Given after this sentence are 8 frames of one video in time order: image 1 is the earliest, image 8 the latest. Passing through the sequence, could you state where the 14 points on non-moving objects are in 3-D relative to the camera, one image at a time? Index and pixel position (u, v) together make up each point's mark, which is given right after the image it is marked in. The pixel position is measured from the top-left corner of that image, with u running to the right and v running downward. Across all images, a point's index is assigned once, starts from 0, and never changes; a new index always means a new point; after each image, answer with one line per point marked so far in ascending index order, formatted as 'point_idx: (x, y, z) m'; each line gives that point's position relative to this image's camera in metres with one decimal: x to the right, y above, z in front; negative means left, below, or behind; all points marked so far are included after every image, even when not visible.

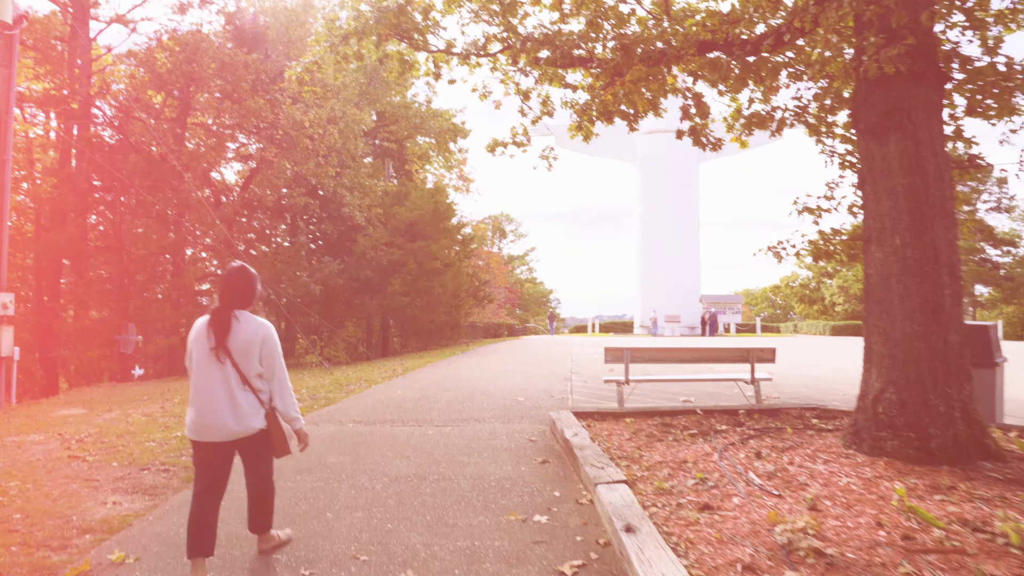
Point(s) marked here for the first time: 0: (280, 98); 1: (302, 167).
0: (-5.6, +4.6, +17.1) m
1: (-5.2, +3.0, +17.4) m
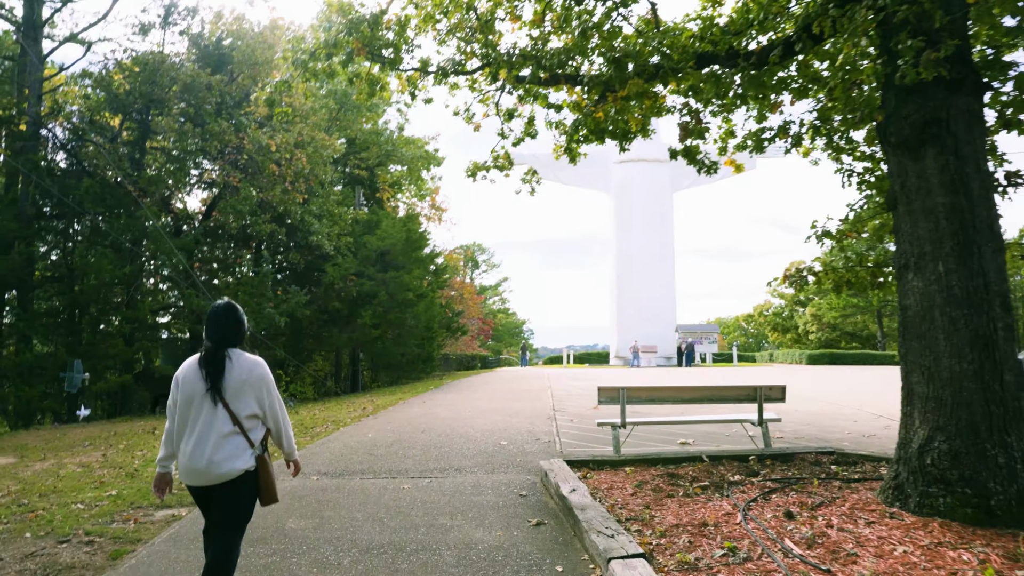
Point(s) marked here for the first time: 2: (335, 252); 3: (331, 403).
0: (-6.2, +3.9, +16.4) m
1: (-5.7, +2.2, +16.6) m
2: (-4.8, +1.0, +19.2) m
3: (-4.1, -2.6, +15.8) m
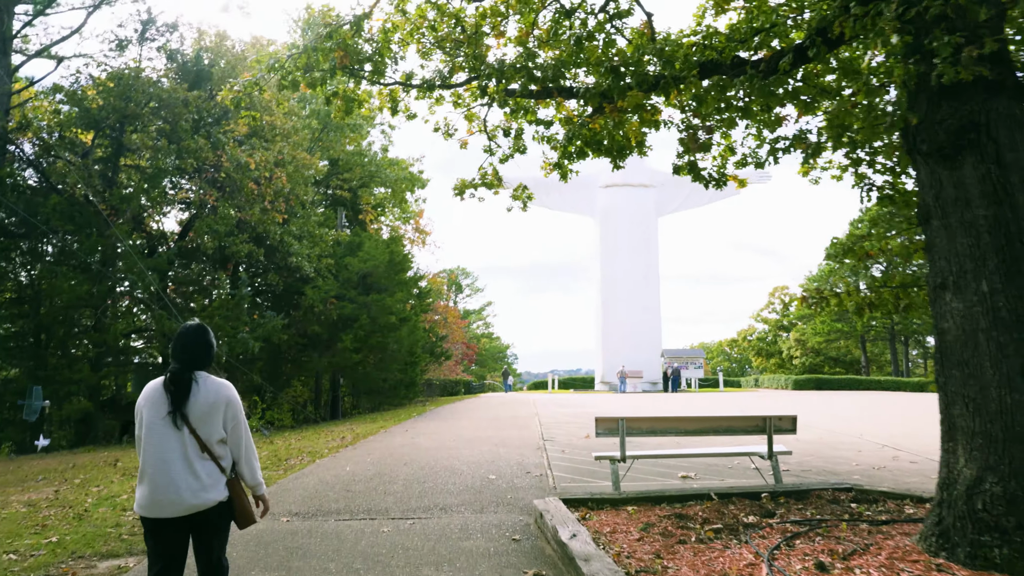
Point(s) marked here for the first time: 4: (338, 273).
0: (-6.5, +3.3, +15.9) m
1: (-6.1, +1.7, +16.1) m
2: (-5.2, +0.4, +18.7) m
3: (-4.4, -3.1, +15.2) m
4: (-4.9, +0.4, +19.7) m
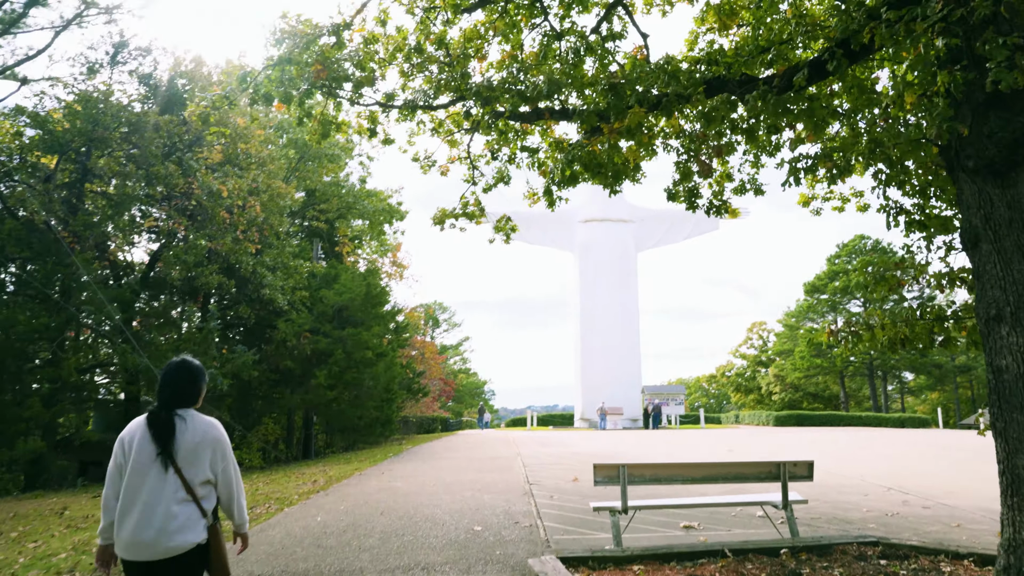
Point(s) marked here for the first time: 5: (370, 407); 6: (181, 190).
0: (-6.9, +2.6, +15.3) m
1: (-6.4, +1.0, +15.4) m
2: (-5.7, -0.5, +18.0) m
3: (-4.7, -3.8, +14.3) m
4: (-5.4, -0.5, +19.0) m
5: (-3.8, -3.1, +18.8) m
6: (-7.1, +2.1, +15.0) m
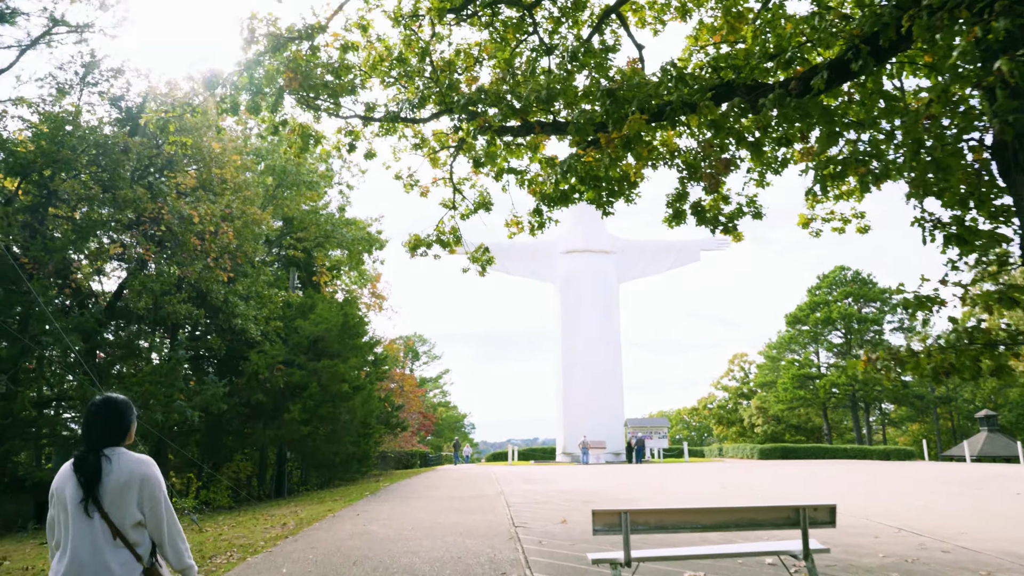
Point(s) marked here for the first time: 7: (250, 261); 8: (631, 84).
0: (-7.2, +2.0, +14.6) m
1: (-6.8, +0.4, +14.7) m
2: (-6.1, -1.2, +17.2) m
3: (-5.1, -4.3, +13.5) m
4: (-5.8, -1.3, +18.3) m
5: (-4.2, -3.9, +18.0) m
6: (-7.4, +1.5, +14.4) m
7: (-6.2, +0.6, +16.8) m
8: (+0.9, +1.6, +5.6) m
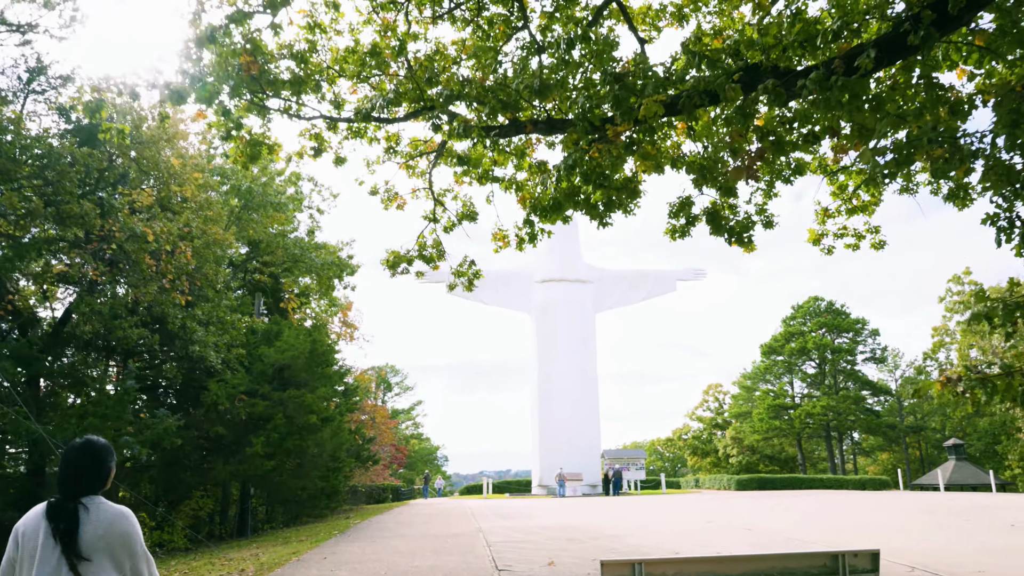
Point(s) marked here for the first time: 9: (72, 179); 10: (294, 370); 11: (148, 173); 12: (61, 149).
0: (-7.6, +1.6, +13.7) m
1: (-7.2, -0.1, +13.7) m
2: (-6.6, -1.8, +16.2) m
3: (-5.4, -4.7, +12.4) m
4: (-6.4, -1.9, +17.3) m
5: (-4.7, -4.5, +16.9) m
6: (-7.8, +1.1, +13.4) m
7: (-6.7, +0.1, +15.9) m
8: (+0.9, +1.5, +5.0) m
9: (-8.1, +2.0, +13.2) m
10: (-5.2, -2.0, +16.8) m
11: (-7.5, +2.3, +14.7) m
12: (-8.3, +2.5, +13.1) m
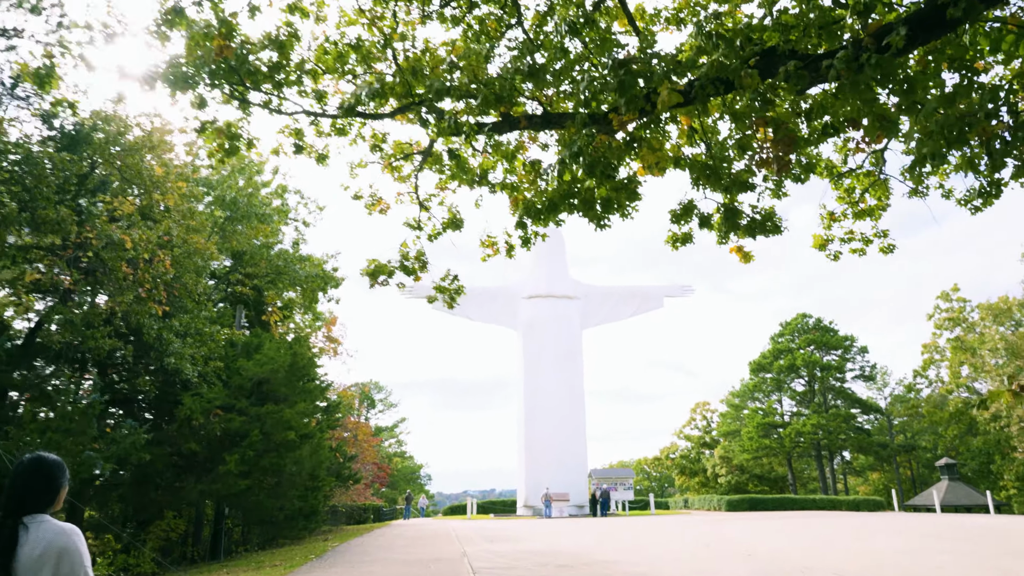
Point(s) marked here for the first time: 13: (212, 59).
0: (-7.8, +1.4, +13.2) m
1: (-7.4, -0.3, +13.1) m
2: (-6.9, -2.0, +15.6) m
3: (-5.6, -4.9, +11.7) m
4: (-6.7, -2.2, +16.6) m
5: (-5.0, -4.8, +16.2) m
6: (-8.0, +0.9, +12.9) m
7: (-7.0, -0.2, +15.3) m
8: (+0.8, +1.5, +4.6) m
9: (-8.3, +1.8, +12.7) m
10: (-5.5, -2.2, +16.2) m
11: (-7.7, +2.1, +14.2) m
12: (-8.5, +2.4, +12.6) m
13: (-2.4, +1.7, +5.7) m
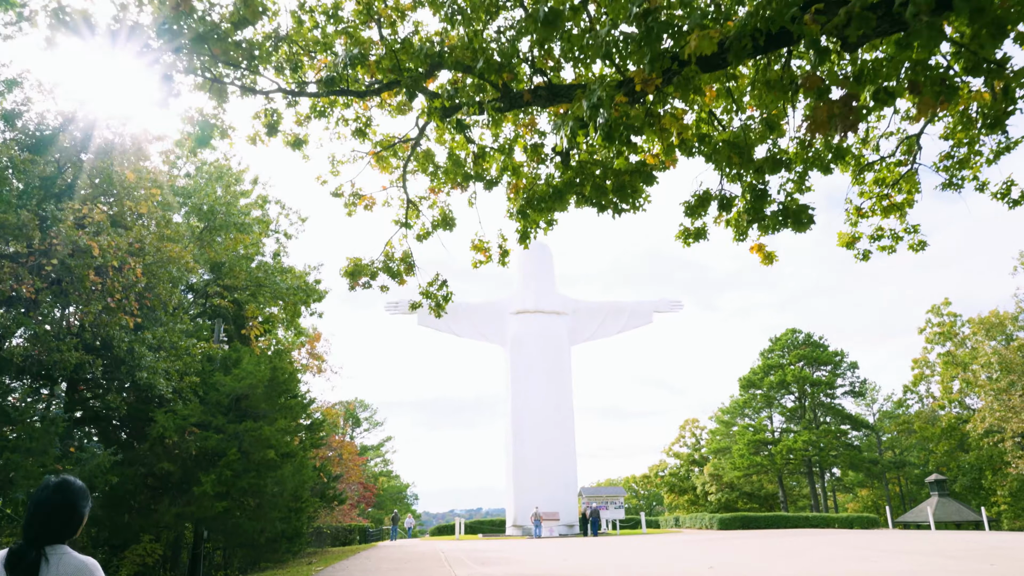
0: (-8.0, +1.2, +12.4) m
1: (-7.5, -0.4, +12.4) m
2: (-7.1, -2.3, +14.8) m
3: (-5.7, -5.0, +10.8) m
4: (-6.9, -2.4, +15.8) m
5: (-5.2, -5.0, +15.4) m
6: (-8.1, +0.7, +12.1) m
7: (-7.1, -0.4, +14.5) m
8: (+0.9, +1.5, +4.0) m
9: (-8.4, +1.6, +11.9) m
10: (-5.6, -2.5, +15.5) m
11: (-7.8, +1.9, +13.5) m
12: (-8.6, +2.2, +11.8) m
13: (-2.3, +1.7, +5.1) m
